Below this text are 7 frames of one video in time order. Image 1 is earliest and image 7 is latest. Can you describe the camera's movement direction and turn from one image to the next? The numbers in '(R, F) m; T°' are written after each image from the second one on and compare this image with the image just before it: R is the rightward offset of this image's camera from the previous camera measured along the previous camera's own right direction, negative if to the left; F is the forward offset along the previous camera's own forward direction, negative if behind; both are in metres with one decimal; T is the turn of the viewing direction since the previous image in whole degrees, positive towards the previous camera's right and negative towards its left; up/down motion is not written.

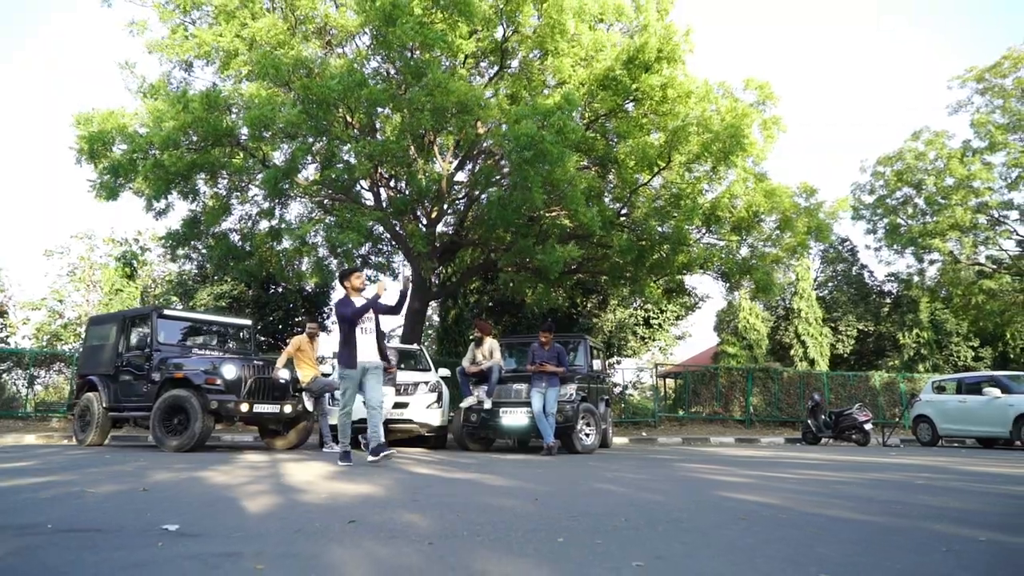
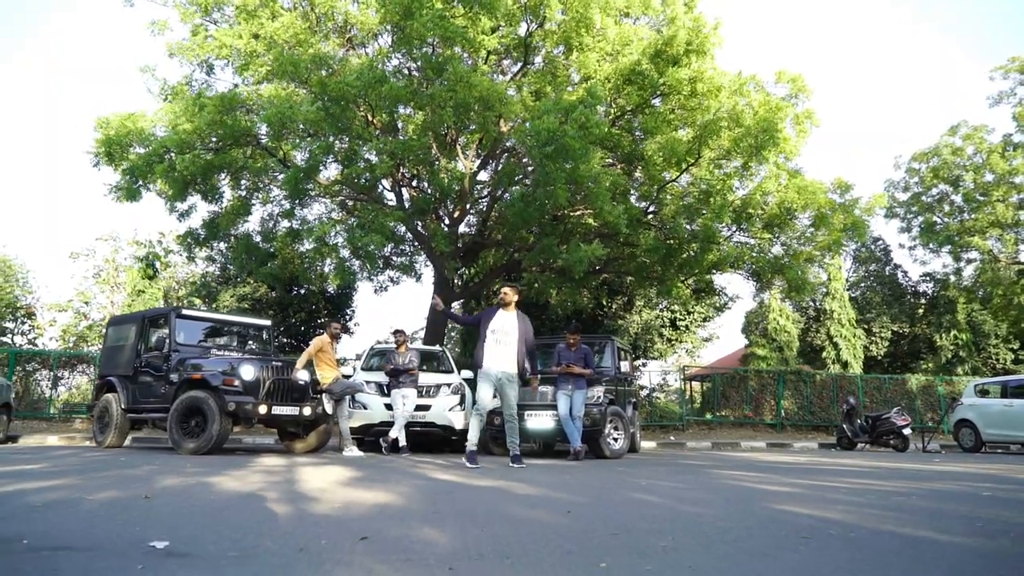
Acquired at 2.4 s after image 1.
(0.0, +0.4) m; -2°
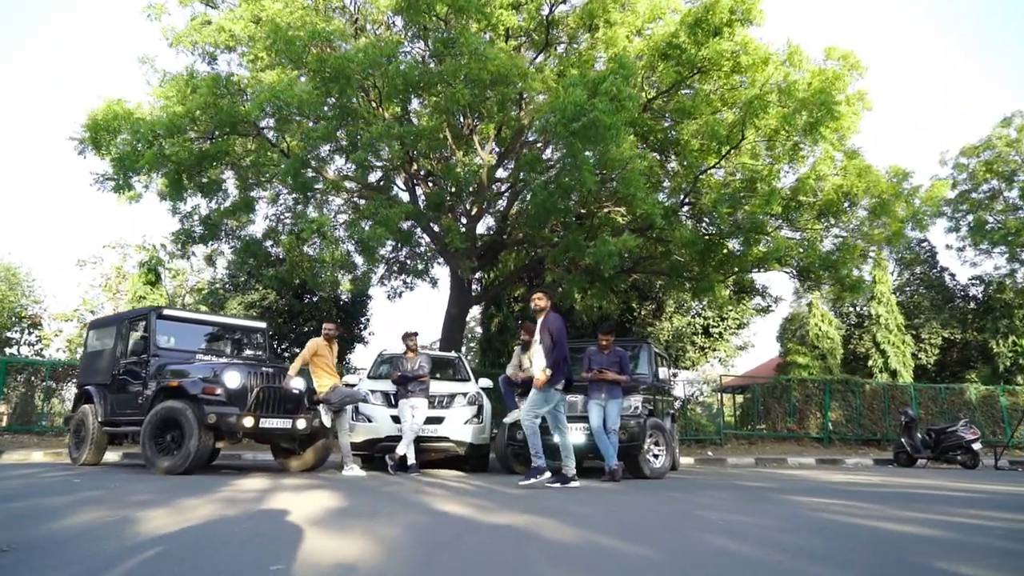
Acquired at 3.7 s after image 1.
(0.0, +1.5) m; -2°
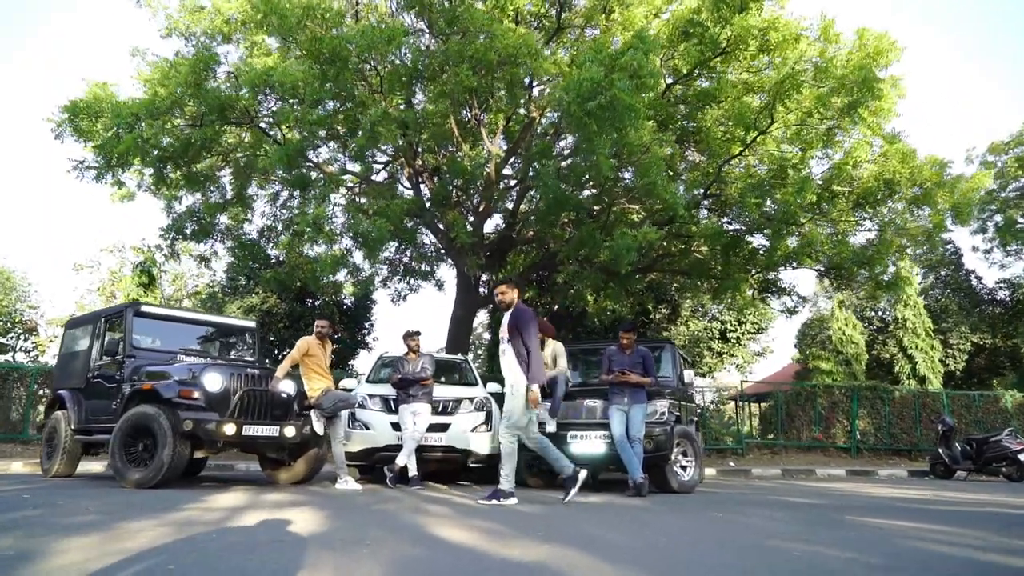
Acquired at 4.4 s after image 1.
(-0.1, +1.0) m; -1°
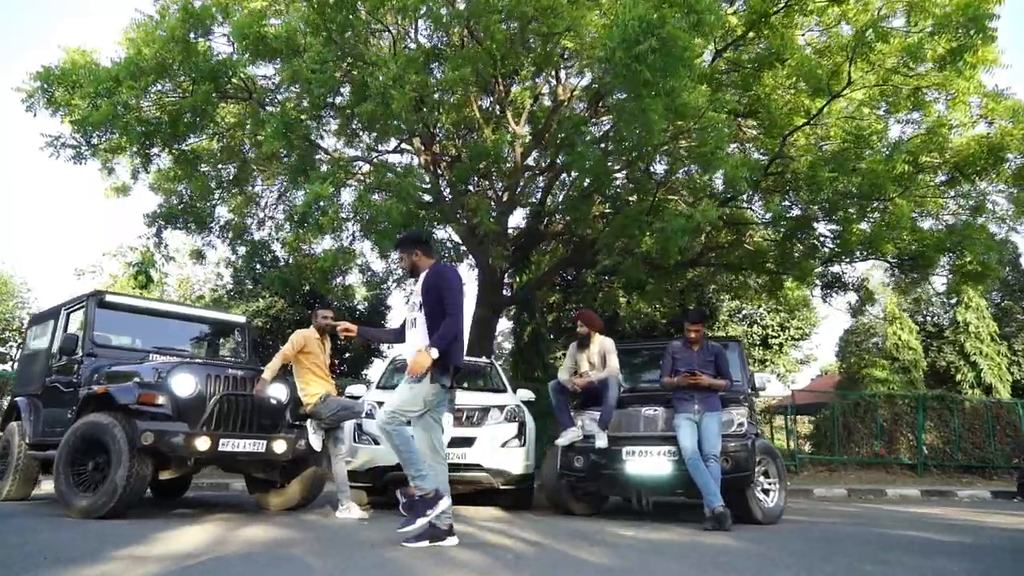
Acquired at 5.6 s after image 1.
(-0.3, +1.7) m; -1°
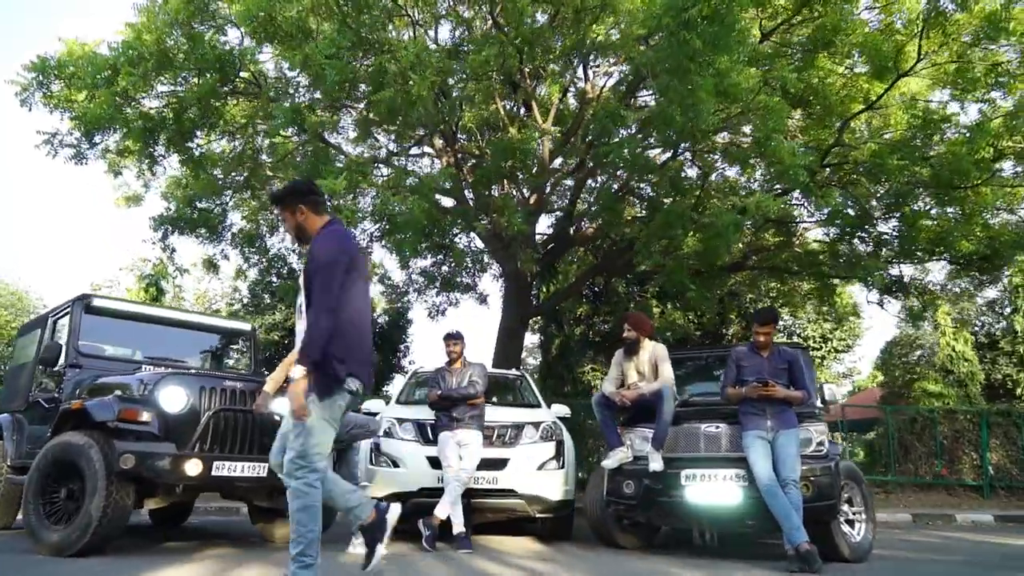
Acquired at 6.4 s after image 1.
(-0.2, +1.0) m; -2°
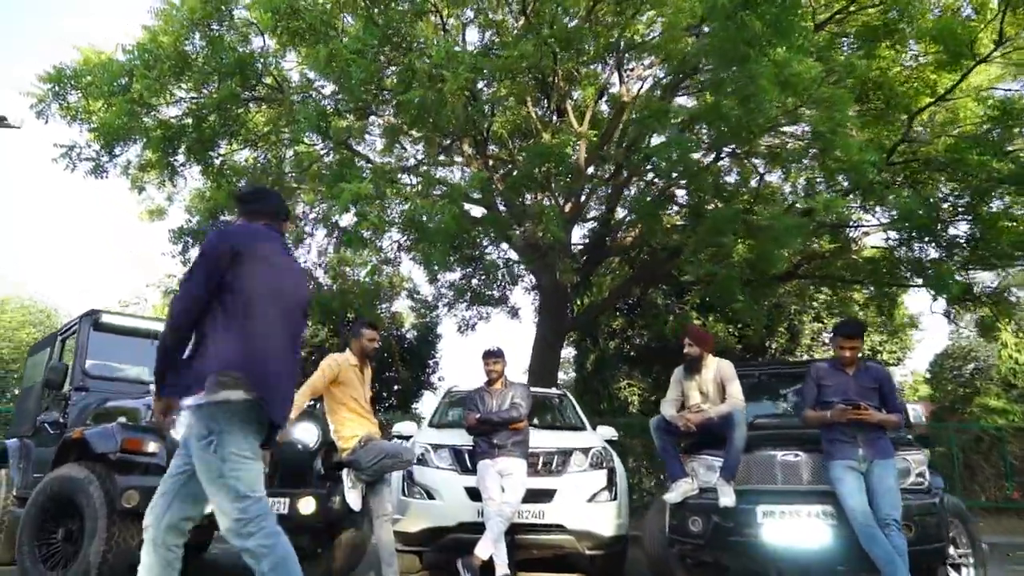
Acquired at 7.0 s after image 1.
(-0.2, +0.7) m; -2°
